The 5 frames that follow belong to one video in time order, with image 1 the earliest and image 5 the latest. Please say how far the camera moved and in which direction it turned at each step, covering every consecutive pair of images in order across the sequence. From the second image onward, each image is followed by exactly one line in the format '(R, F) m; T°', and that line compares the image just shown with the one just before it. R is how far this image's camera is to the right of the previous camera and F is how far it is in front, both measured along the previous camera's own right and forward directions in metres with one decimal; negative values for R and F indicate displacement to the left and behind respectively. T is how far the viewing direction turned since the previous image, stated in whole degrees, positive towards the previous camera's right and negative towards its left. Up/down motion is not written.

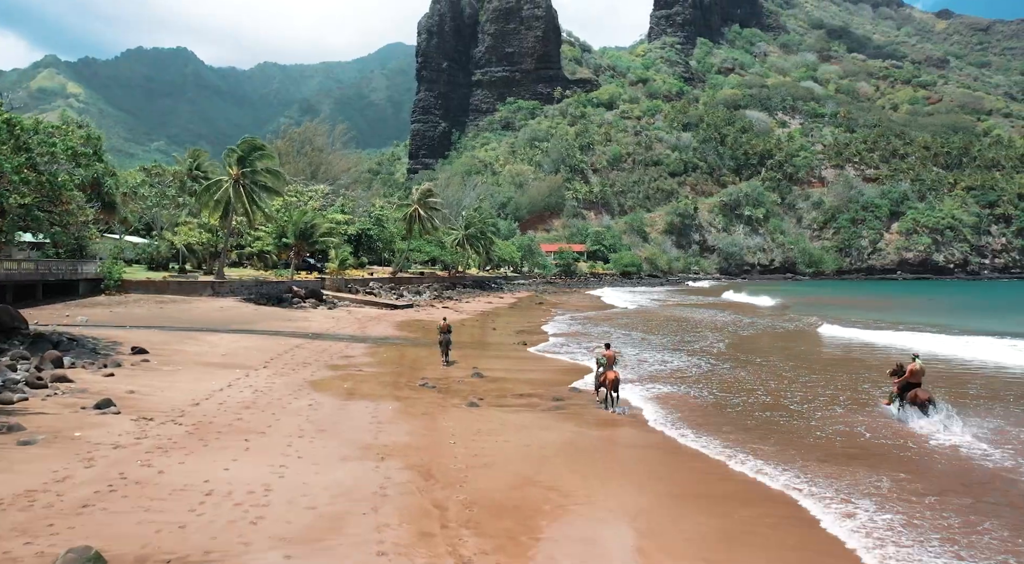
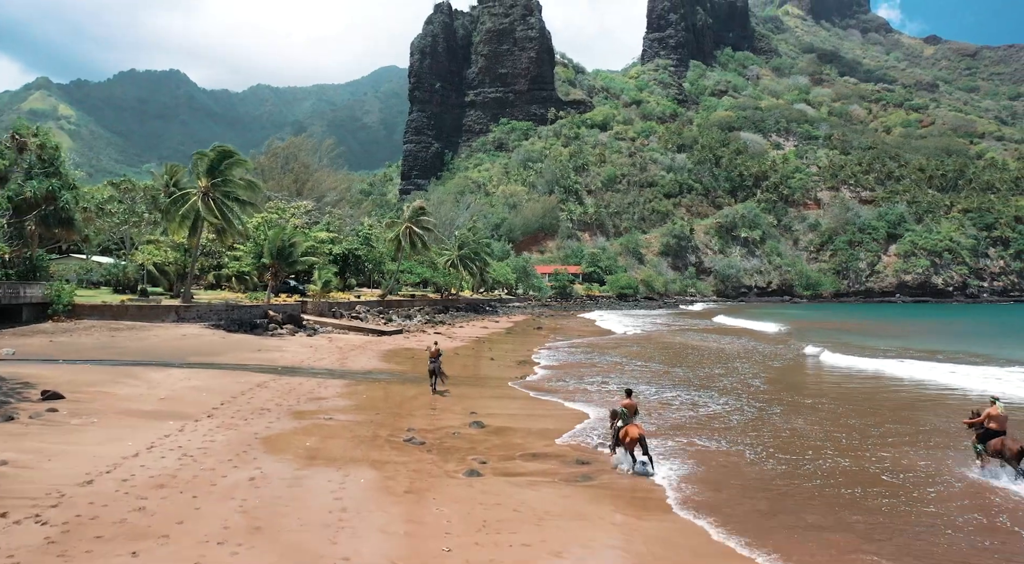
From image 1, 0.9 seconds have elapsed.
(-0.3, +3.0) m; +1°
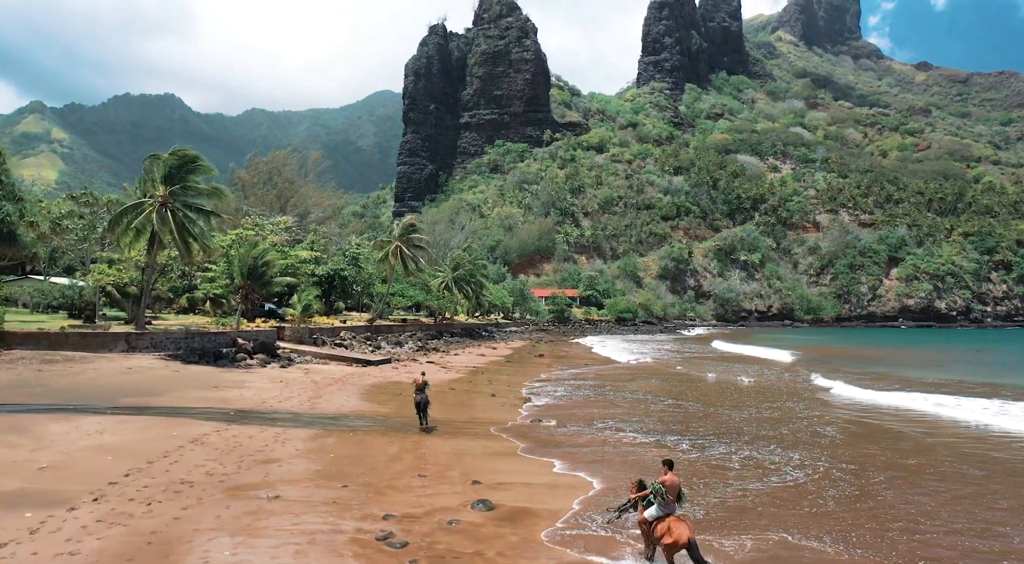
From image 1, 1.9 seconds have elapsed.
(-0.4, +3.6) m; +1°
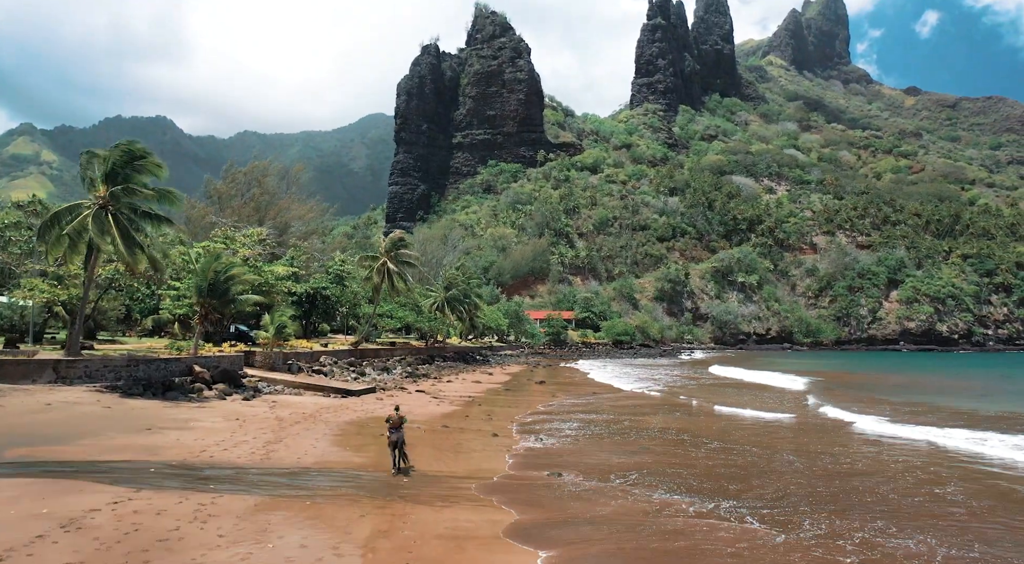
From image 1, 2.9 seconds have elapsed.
(-0.4, +3.6) m; +1°
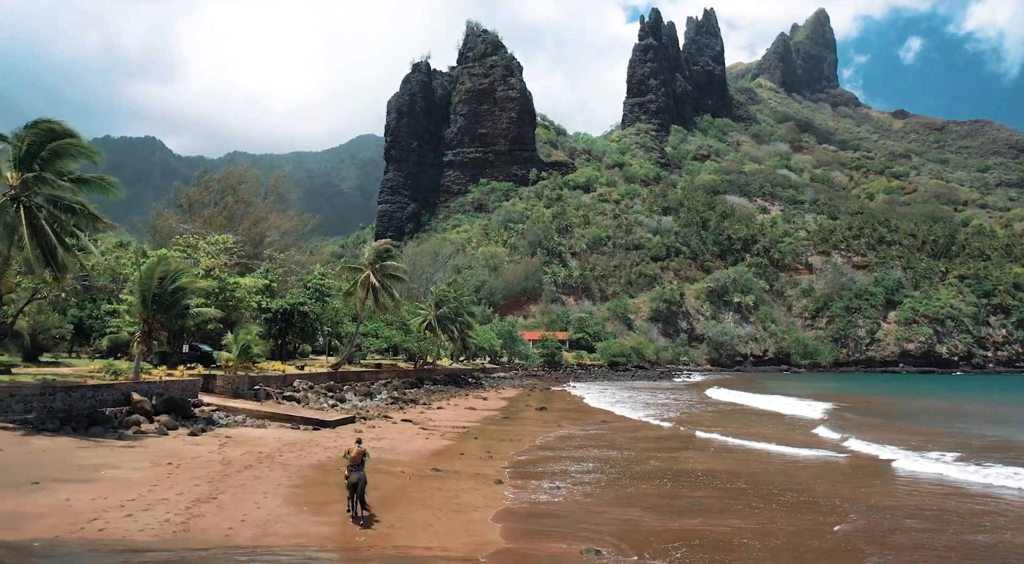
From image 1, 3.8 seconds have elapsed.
(-0.4, +3.7) m; +1°
